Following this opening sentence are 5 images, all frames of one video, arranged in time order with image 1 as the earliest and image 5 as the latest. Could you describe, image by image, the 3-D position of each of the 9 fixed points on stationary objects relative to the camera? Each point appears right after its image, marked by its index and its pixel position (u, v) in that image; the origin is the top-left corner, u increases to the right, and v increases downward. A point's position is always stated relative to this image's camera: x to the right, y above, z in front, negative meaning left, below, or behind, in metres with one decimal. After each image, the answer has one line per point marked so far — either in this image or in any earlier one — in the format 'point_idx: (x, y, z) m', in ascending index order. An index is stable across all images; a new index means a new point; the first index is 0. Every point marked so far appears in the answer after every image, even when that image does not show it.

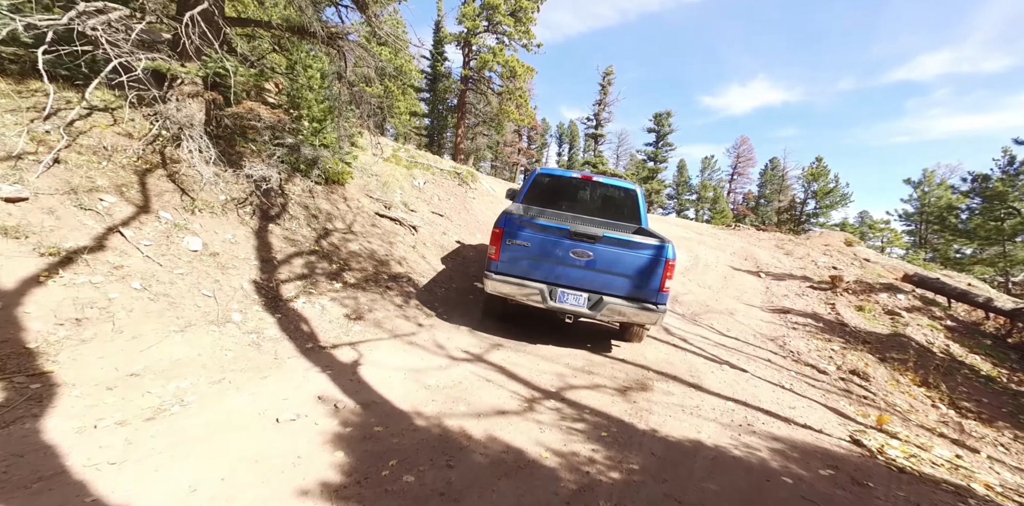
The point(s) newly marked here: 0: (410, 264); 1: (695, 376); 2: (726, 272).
0: (-1.7, -0.2, +7.5) m
1: (+2.0, -1.3, +4.8) m
2: (+5.9, -0.6, +12.5) m
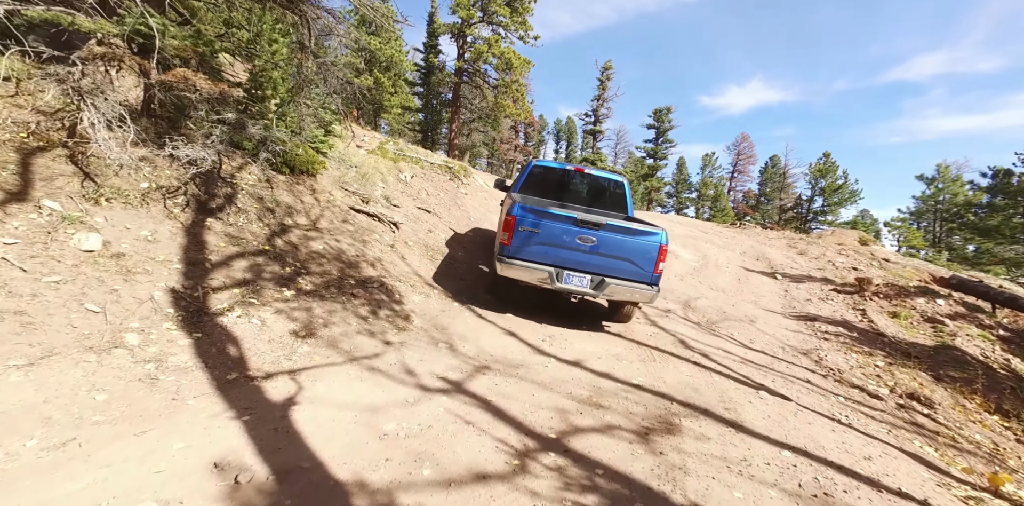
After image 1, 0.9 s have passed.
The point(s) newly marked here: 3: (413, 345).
0: (-1.8, -0.2, +6.5) m
1: (+1.9, -1.3, +3.9) m
2: (+5.7, -0.6, +11.6) m
3: (-1.0, -0.9, +4.6) m
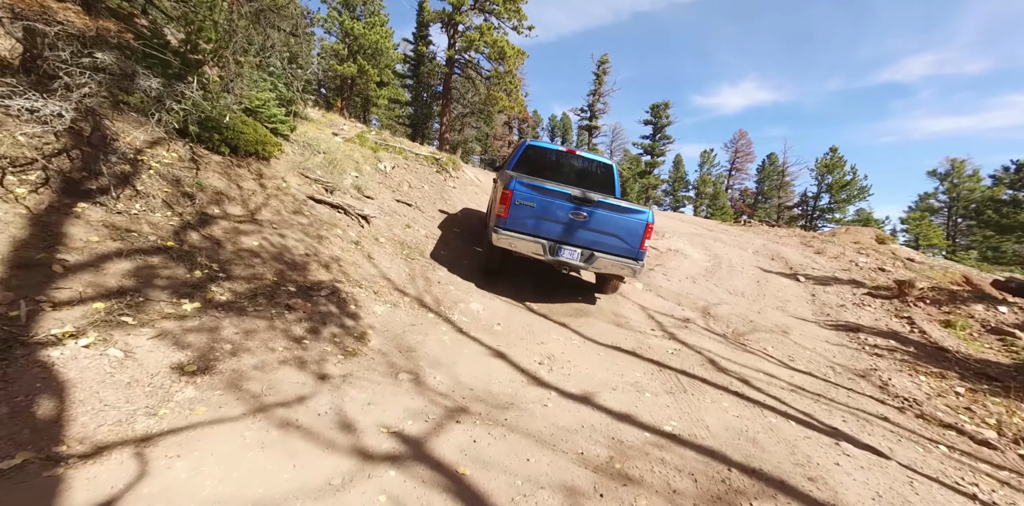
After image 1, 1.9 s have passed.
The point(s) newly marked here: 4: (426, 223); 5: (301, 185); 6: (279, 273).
0: (-1.9, -0.2, +5.2) m
1: (+1.8, -1.3, +2.6) m
2: (+5.6, -0.5, +10.4) m
3: (-1.1, -0.9, +3.3) m
4: (-1.9, +0.6, +9.9) m
5: (-3.2, +1.0, +6.9) m
6: (-2.3, -0.2, +4.4) m
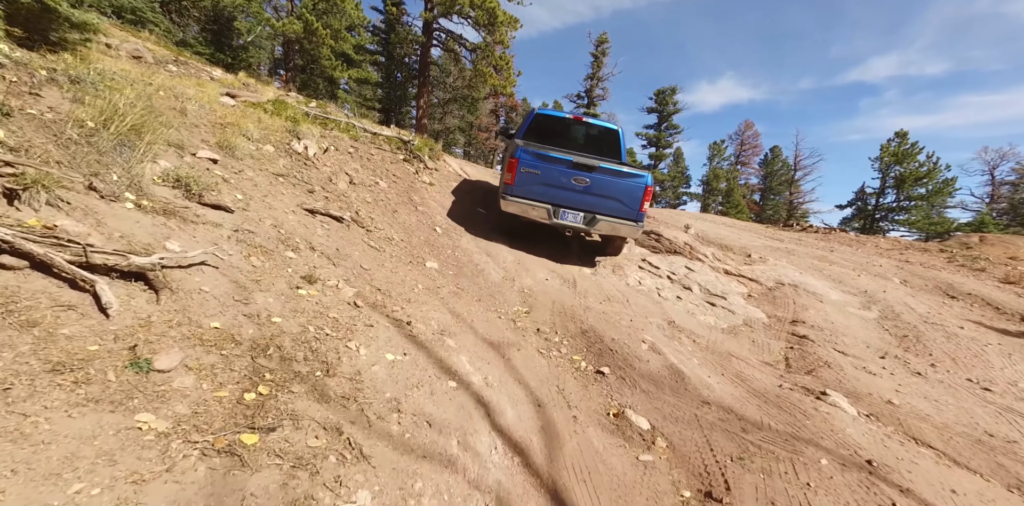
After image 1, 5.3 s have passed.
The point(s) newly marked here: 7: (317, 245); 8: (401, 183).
0: (-1.4, -1.0, -0.1) m
1: (+2.4, -2.0, -2.6) m
2: (+5.9, -1.2, +5.3) m
3: (-0.5, -1.7, -2.0) m
4: (-1.5, -0.1, +4.5) m
5: (-2.7, +0.3, +1.5) m
6: (-1.7, -0.9, -1.0) m
7: (-2.0, +0.2, +4.6) m
8: (-2.3, +1.5, +9.4) m
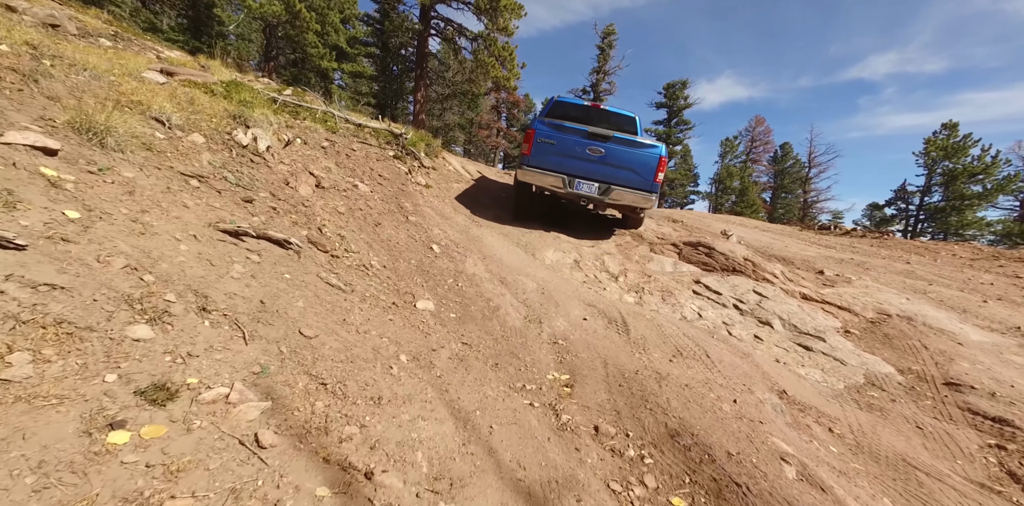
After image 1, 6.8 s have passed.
0: (-1.1, -1.3, -2.2) m
1: (+2.7, -2.4, -4.6) m
2: (+6.2, -1.5, +3.2) m
3: (-0.2, -2.0, -4.1) m
4: (-1.2, -0.5, +2.5) m
5: (-2.4, -0.1, -0.5) m
6: (-1.4, -1.3, -3.0) m
7: (-1.7, -0.2, +2.5) m
8: (-2.0, +1.1, +7.3) m
